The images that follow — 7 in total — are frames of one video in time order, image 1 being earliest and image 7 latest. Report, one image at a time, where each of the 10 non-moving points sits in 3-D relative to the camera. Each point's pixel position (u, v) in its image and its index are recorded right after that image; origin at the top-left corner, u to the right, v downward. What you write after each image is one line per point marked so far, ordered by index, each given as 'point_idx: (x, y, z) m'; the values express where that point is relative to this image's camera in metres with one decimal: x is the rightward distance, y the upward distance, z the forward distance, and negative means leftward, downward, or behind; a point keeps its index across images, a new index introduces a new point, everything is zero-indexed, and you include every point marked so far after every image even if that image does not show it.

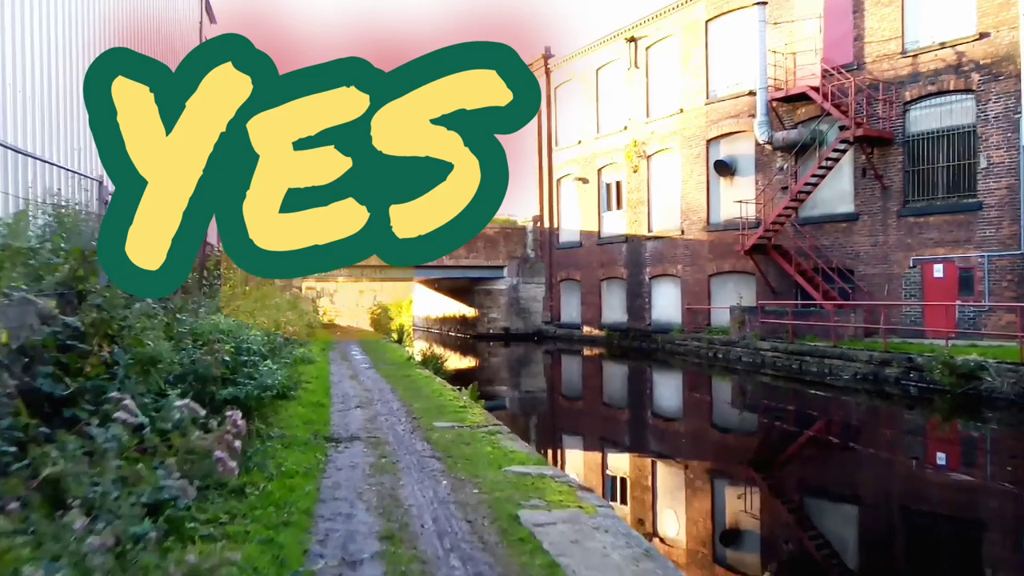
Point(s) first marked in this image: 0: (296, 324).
0: (-3.0, -0.4, +10.3) m
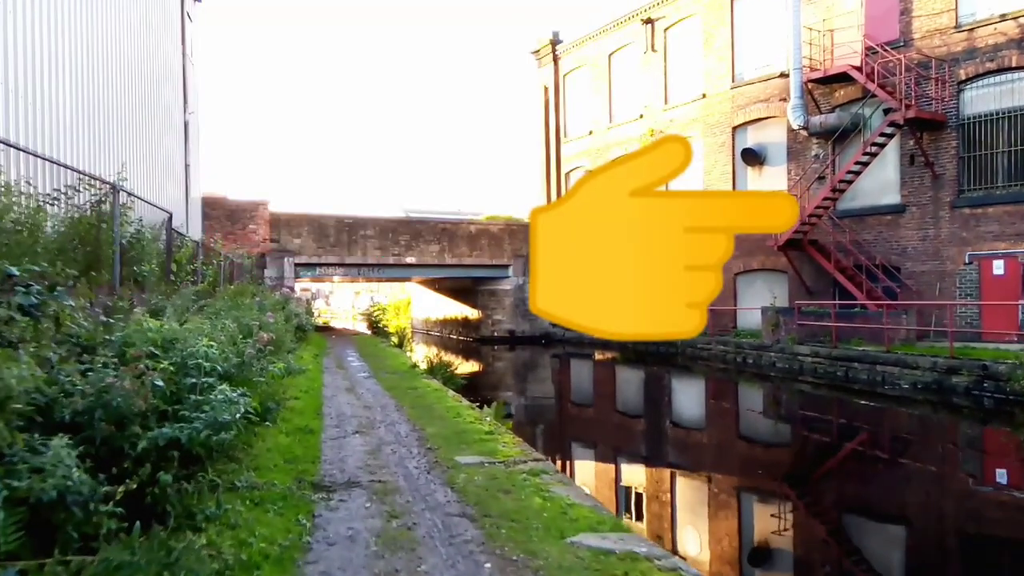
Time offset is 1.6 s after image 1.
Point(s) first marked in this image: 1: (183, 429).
0: (-2.7, -0.4, +8.6) m
1: (-1.4, -0.6, +3.3) m
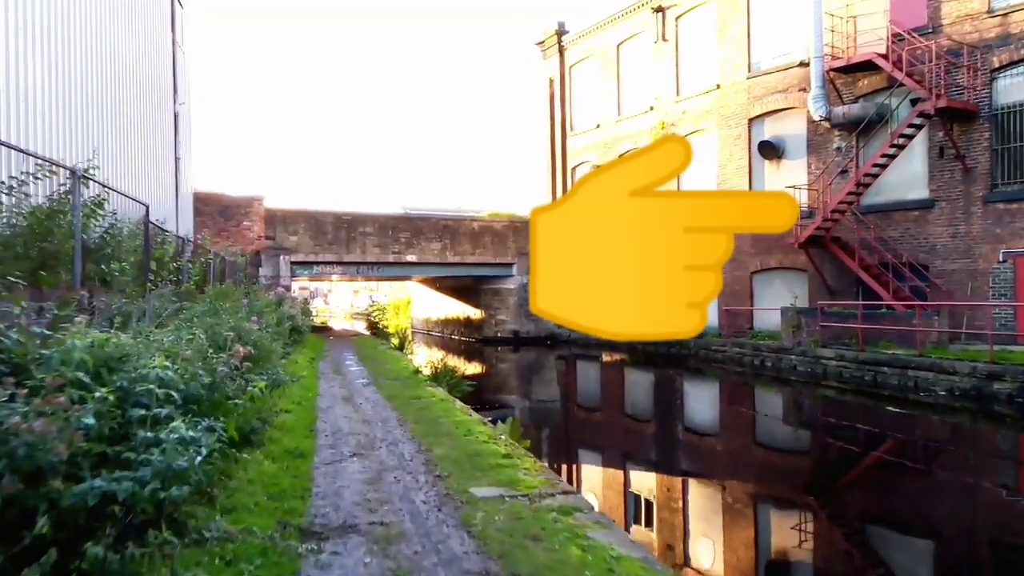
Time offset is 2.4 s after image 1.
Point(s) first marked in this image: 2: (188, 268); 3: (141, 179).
0: (-2.6, -0.4, +7.8) m
1: (-1.2, -0.6, +2.4) m
2: (-4.1, +0.3, +9.8) m
3: (-5.5, +1.6, +11.4) m
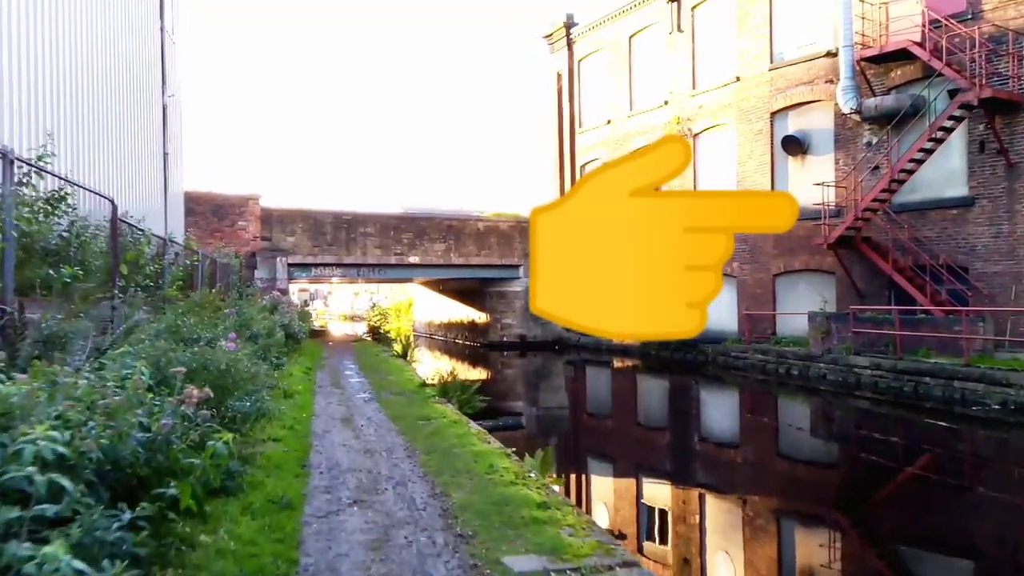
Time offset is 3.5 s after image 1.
0: (-2.4, -0.5, +6.8) m
1: (-1.0, -0.7, +1.5) m
2: (-3.9, +0.2, +8.9) m
3: (-5.3, +1.5, +10.4) m
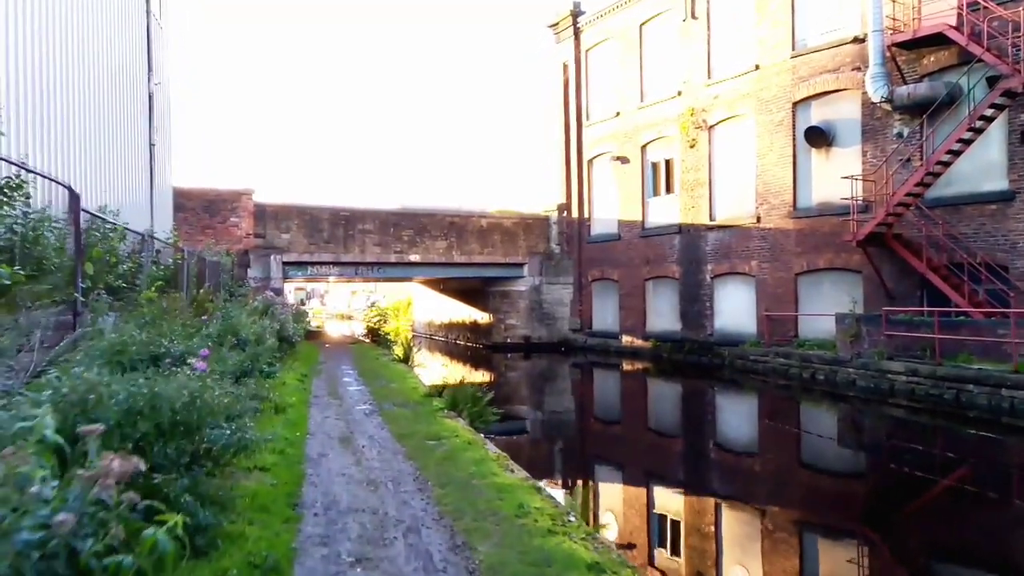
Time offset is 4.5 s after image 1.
0: (-2.2, -0.5, +5.9) m
1: (-0.8, -0.7, +0.5) m
2: (-3.7, +0.2, +7.9) m
3: (-5.1, +1.5, +9.4) m
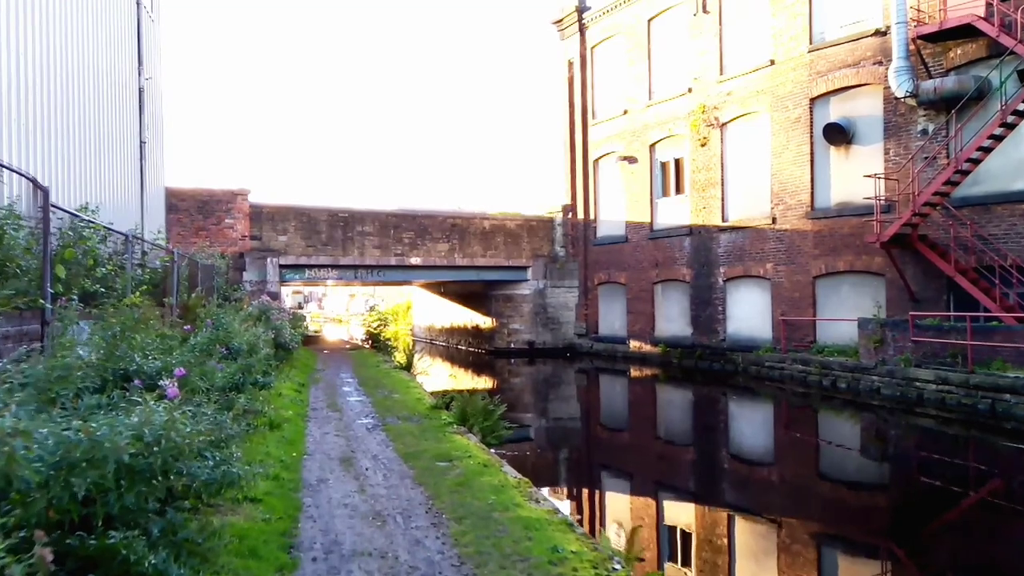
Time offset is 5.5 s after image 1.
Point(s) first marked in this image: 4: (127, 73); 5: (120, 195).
0: (-2.0, -0.5, +5.2) m
1: (-0.6, -0.7, -0.1) m
2: (-3.6, +0.1, +7.3) m
3: (-5.0, +1.4, +8.8) m
4: (-6.3, +3.5, +12.8) m
5: (-5.8, +1.4, +11.5) m
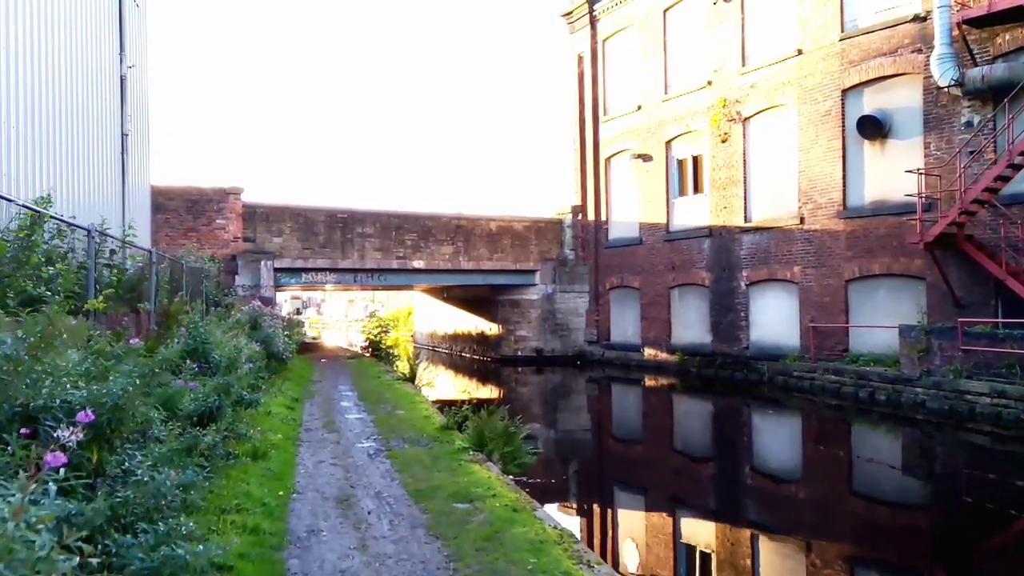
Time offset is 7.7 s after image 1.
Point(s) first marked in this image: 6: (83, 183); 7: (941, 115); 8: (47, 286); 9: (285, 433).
0: (-1.8, -0.5, +4.2) m
1: (-0.4, -0.7, -1.2) m
2: (-3.4, +0.1, +6.2) m
3: (-4.8, +1.4, +7.7) m
4: (-6.1, +3.5, +11.8) m
5: (-5.6, +1.3, +10.5) m
6: (-5.4, +1.3, +10.0) m
7: (+7.3, +2.9, +13.2) m
8: (-3.1, 0.0, +5.1) m
9: (-2.1, -1.4, +7.4) m
